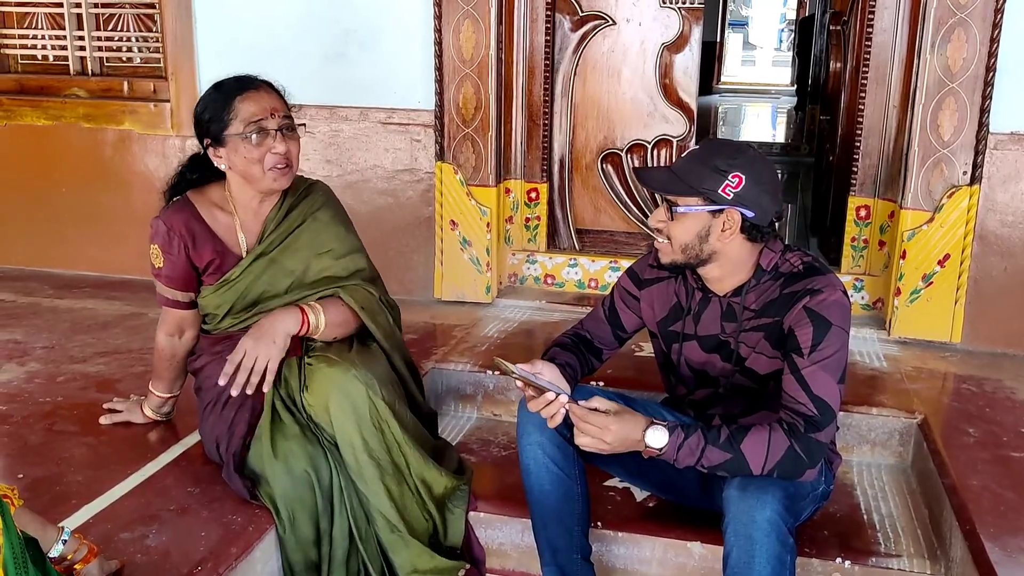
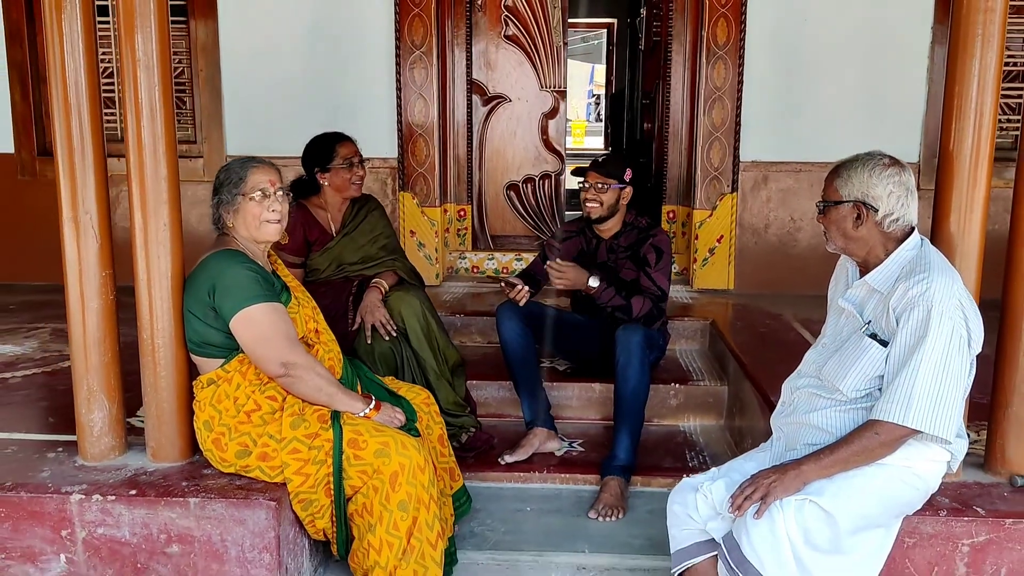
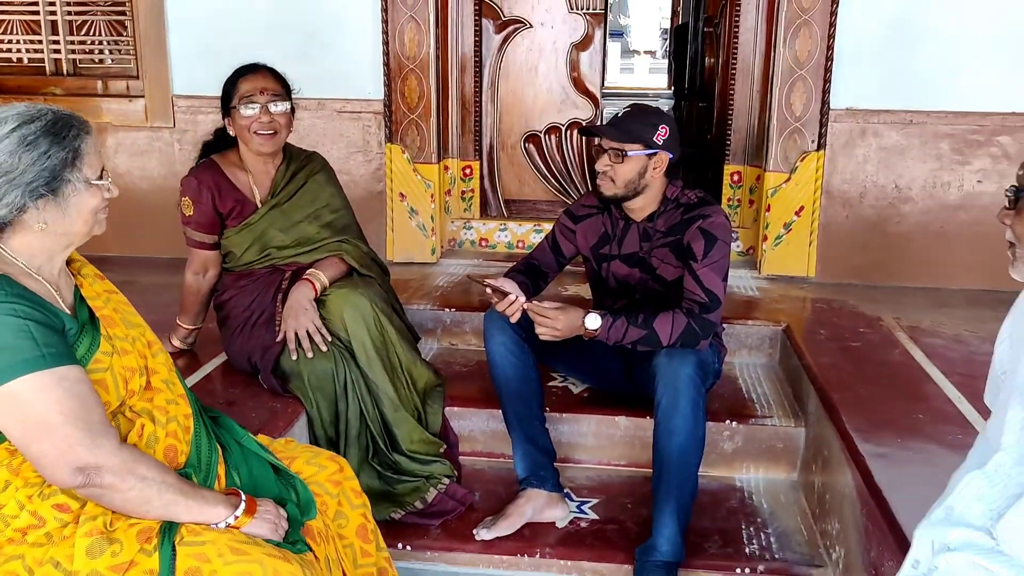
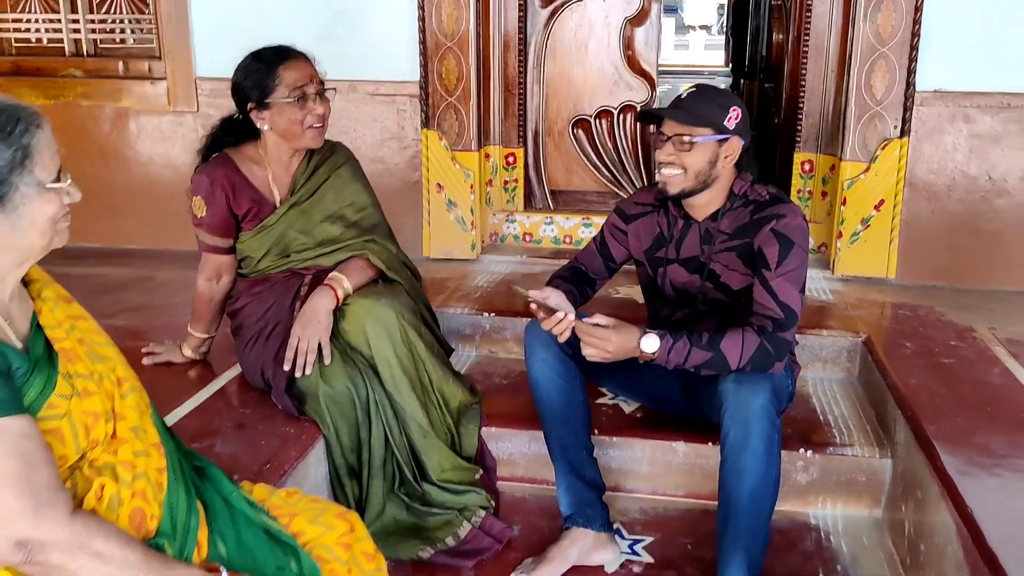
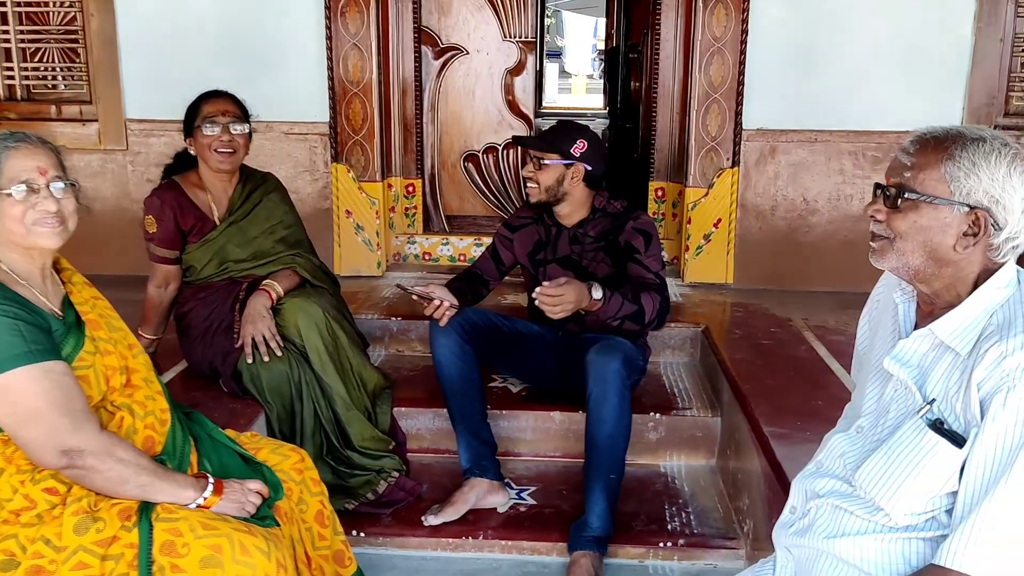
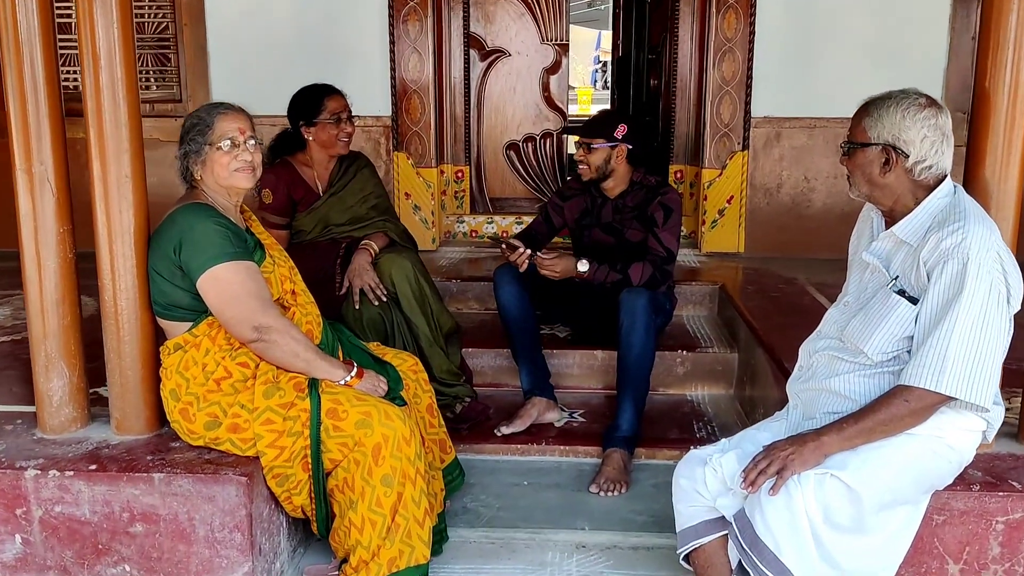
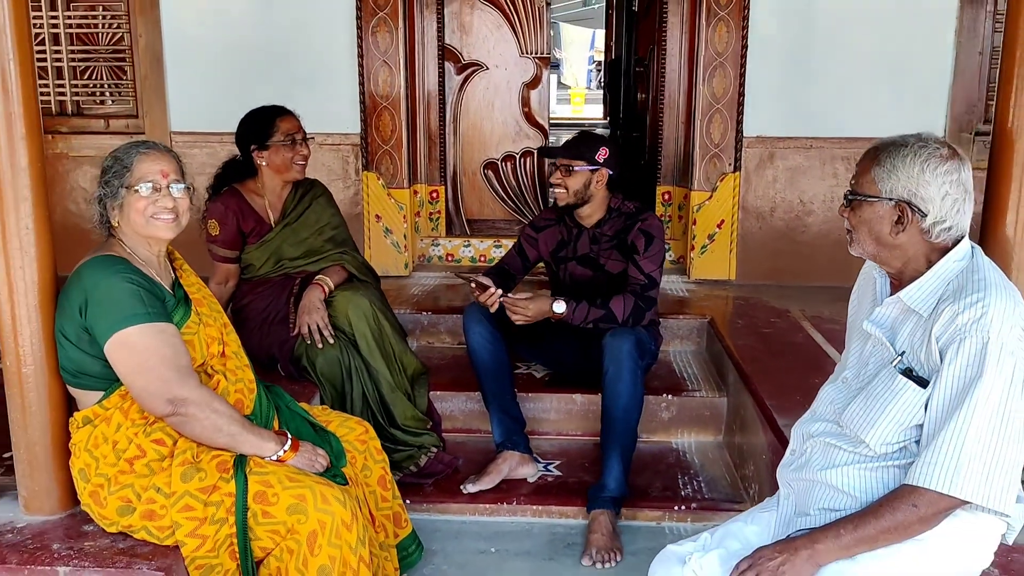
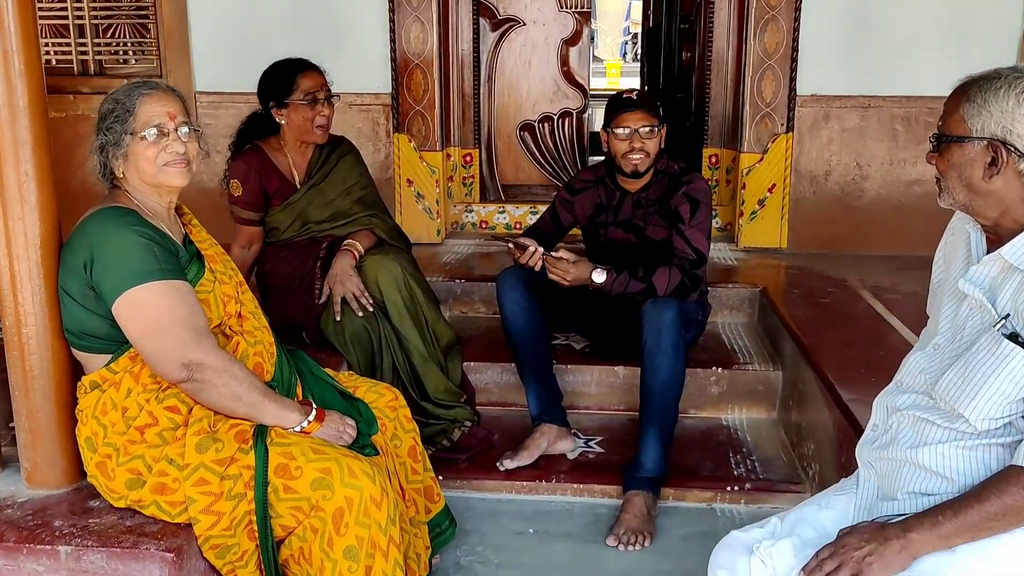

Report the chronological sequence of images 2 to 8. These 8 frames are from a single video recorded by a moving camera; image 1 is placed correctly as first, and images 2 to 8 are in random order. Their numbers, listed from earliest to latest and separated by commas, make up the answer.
4, 3, 5, 7, 2, 6, 8
